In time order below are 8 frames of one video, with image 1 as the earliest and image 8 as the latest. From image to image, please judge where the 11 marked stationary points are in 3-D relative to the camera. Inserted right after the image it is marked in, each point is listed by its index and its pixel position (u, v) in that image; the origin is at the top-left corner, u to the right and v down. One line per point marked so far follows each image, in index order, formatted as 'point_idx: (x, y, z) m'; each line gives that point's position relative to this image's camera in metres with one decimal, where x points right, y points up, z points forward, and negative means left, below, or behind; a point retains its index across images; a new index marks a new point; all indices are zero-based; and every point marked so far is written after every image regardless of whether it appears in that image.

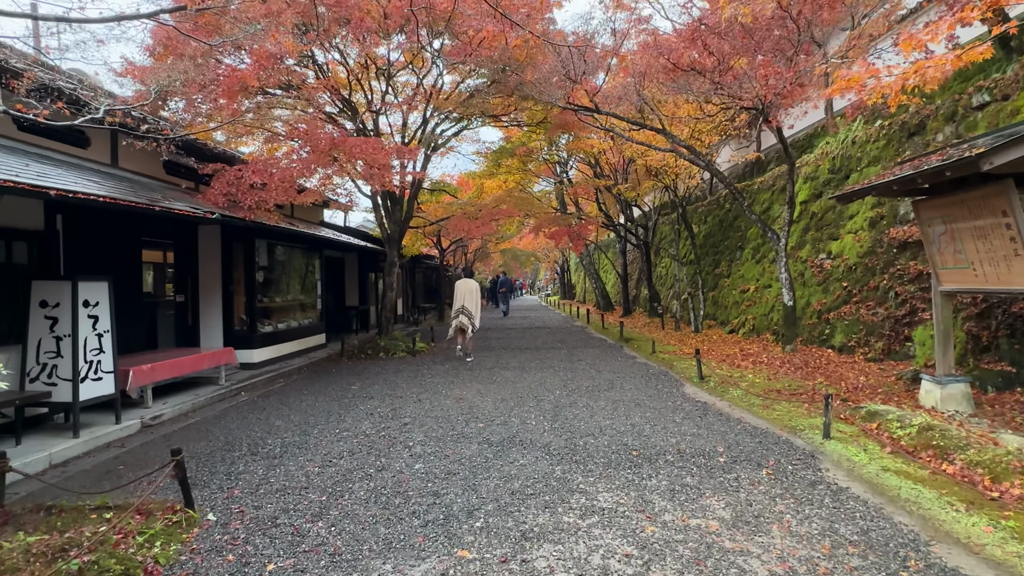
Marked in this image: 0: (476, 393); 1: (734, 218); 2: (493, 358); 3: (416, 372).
0: (-0.5, -1.4, +7.5) m
1: (+5.6, +1.8, +14.5) m
2: (-0.3, -1.3, +10.7) m
3: (-1.5, -1.4, +9.3) m
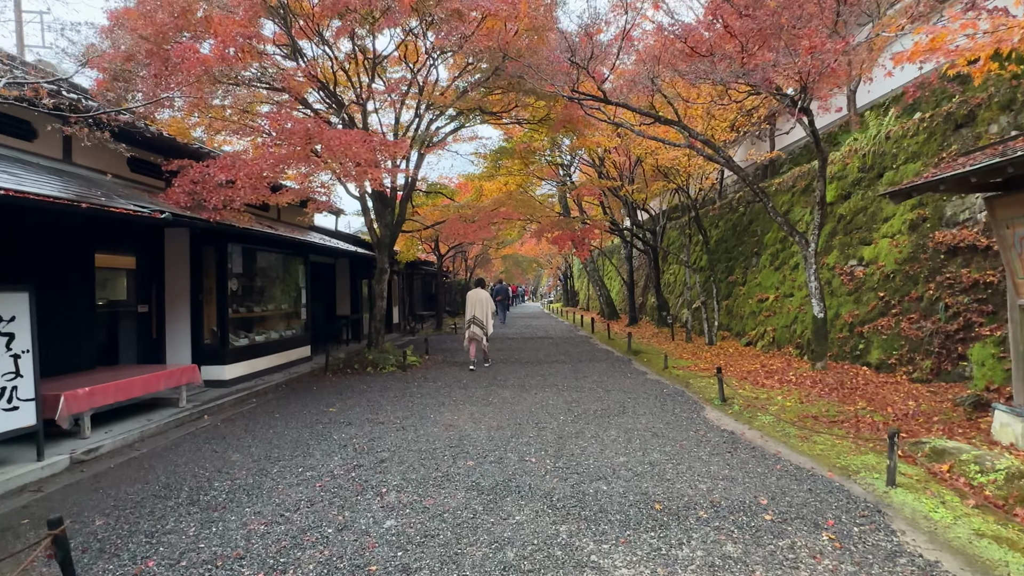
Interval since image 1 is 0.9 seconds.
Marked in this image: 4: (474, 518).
0: (-0.5, -1.5, +6.6) m
1: (+5.6, +1.5, +13.6) m
2: (-0.4, -1.5, +9.8) m
3: (-1.6, -1.5, +8.4) m
4: (-0.2, -1.5, +3.8) m
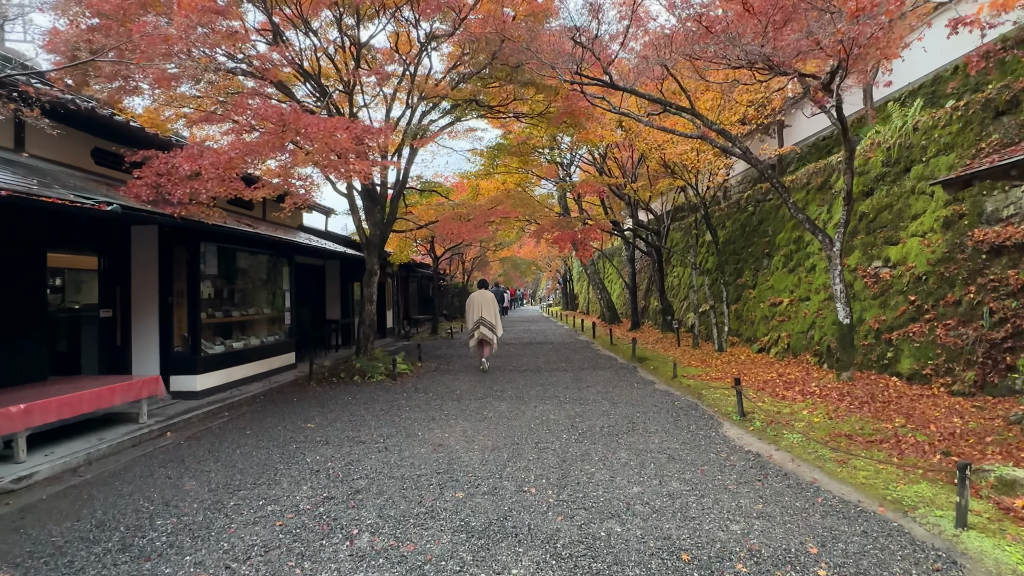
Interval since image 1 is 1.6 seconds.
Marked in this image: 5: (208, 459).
0: (-0.5, -1.5, +5.9) m
1: (+5.5, +1.5, +13.0) m
2: (-0.4, -1.5, +9.1) m
3: (-1.6, -1.5, +7.7) m
4: (-0.3, -1.5, +3.1) m
5: (-2.8, -1.6, +5.3) m
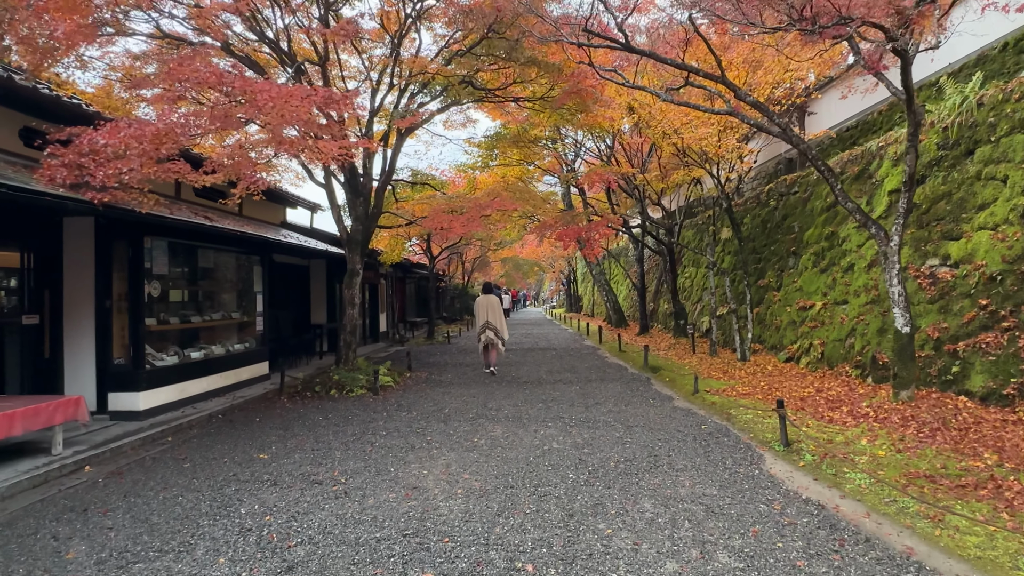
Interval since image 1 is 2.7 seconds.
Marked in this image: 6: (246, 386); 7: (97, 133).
0: (-0.6, -1.5, +4.8) m
1: (+5.5, +1.4, +11.8) m
2: (-0.4, -1.5, +8.0) m
3: (-1.6, -1.6, +6.6) m
4: (-0.3, -1.5, +1.9) m
5: (-2.9, -1.6, +4.2) m
6: (-4.1, -1.5, +9.0) m
7: (-3.8, +1.4, +5.3) m
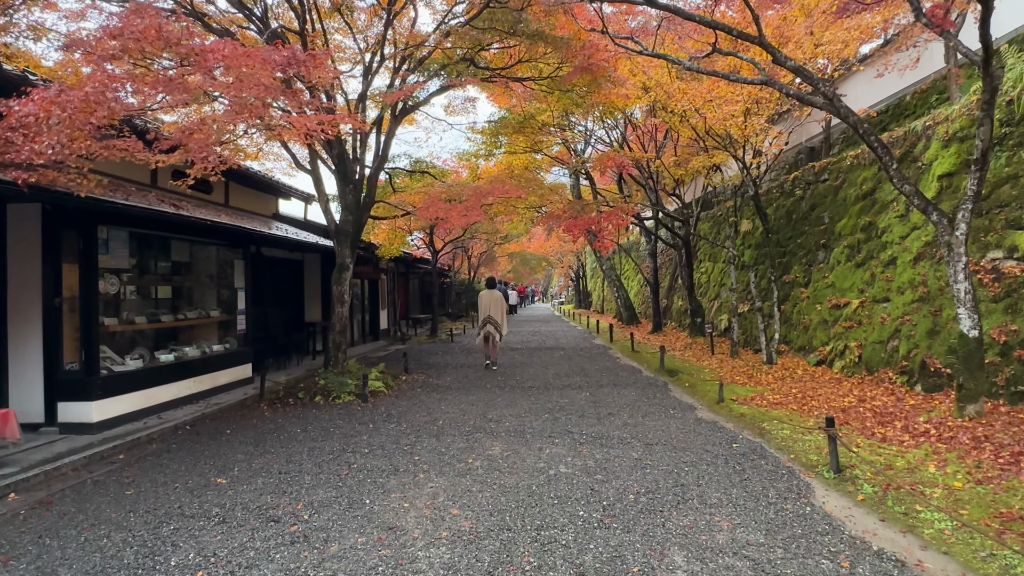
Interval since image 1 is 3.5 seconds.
0: (-0.6, -1.5, +4.0) m
1: (+5.6, +1.5, +10.9) m
2: (-0.4, -1.5, +7.2) m
3: (-1.6, -1.5, +5.8) m
4: (-0.4, -1.5, +1.1) m
5: (-2.9, -1.6, +3.4) m
6: (-4.1, -1.5, +8.2) m
7: (-3.8, +1.4, +4.5) m
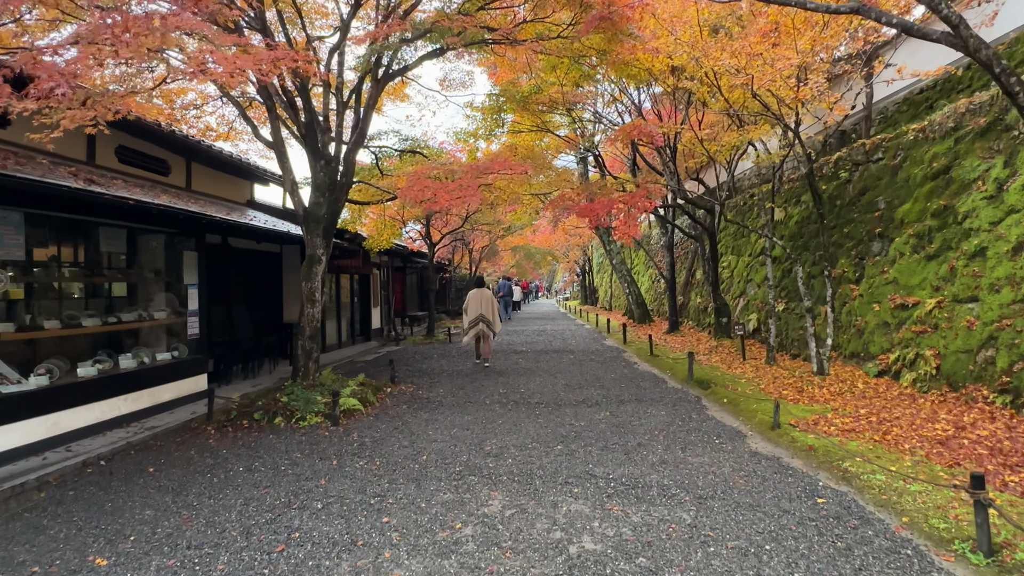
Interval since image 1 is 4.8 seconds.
0: (-0.6, -1.5, +2.6) m
1: (+5.7, +1.6, +9.4) m
2: (-0.4, -1.5, +5.8) m
3: (-1.6, -1.5, +4.4) m
4: (-0.4, -1.5, -0.3) m
5: (-2.9, -1.6, +2.0) m
6: (-4.0, -1.4, +6.9) m
7: (-3.7, +1.4, +3.1) m
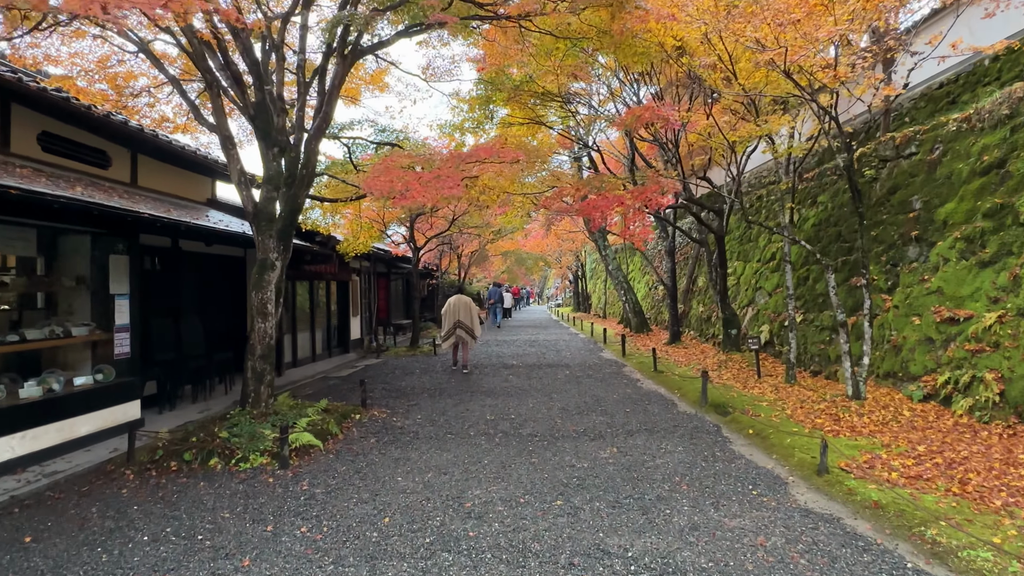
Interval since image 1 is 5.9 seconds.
0: (-0.6, -1.6, +1.4) m
1: (+5.5, +1.4, +8.5) m
2: (-0.5, -1.6, +4.7) m
3: (-1.7, -1.6, +3.3) m
4: (-0.4, -1.6, -1.4) m
5: (-2.9, -1.6, +0.9) m
6: (-4.2, -1.5, +5.7) m
7: (-3.8, +1.4, +1.9) m
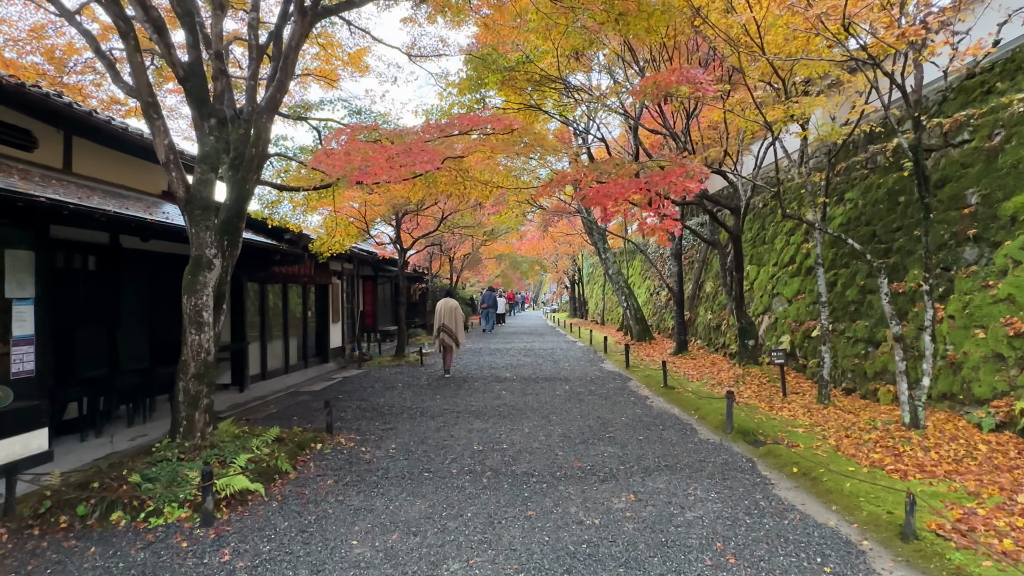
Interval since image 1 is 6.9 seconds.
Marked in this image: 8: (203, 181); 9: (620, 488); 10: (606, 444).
0: (-0.6, -1.6, +0.3) m
1: (+5.5, +1.3, +7.4) m
2: (-0.5, -1.6, +3.5) m
3: (-1.7, -1.6, +2.2) m
4: (-0.4, -1.6, -2.5) m
5: (-2.9, -1.6, -0.3) m
6: (-4.2, -1.6, +4.5) m
7: (-3.8, +1.4, +0.8) m
8: (-2.7, +0.9, +5.1) m
9: (+0.9, -1.6, +4.6) m
10: (+0.9, -1.6, +5.9) m
